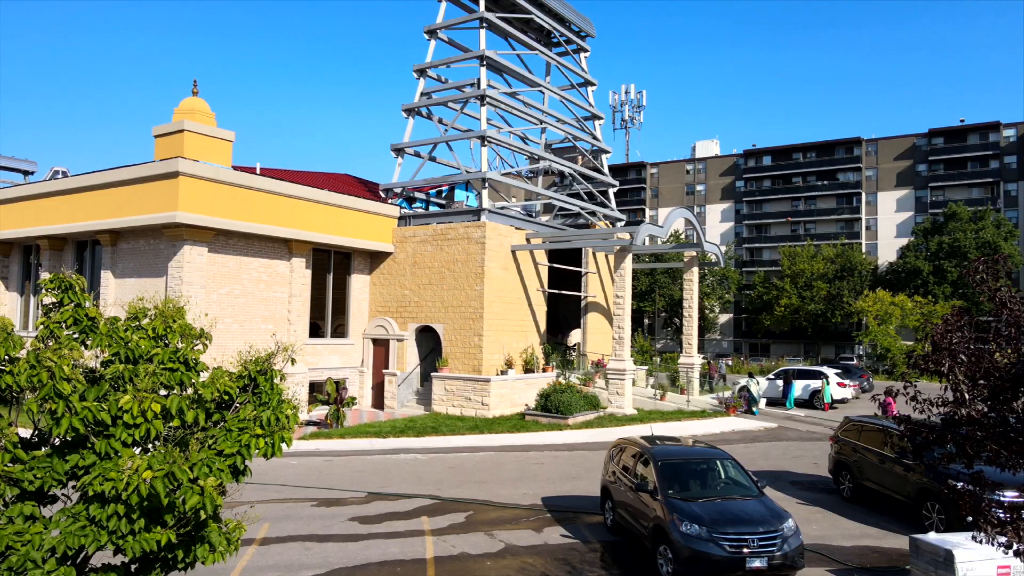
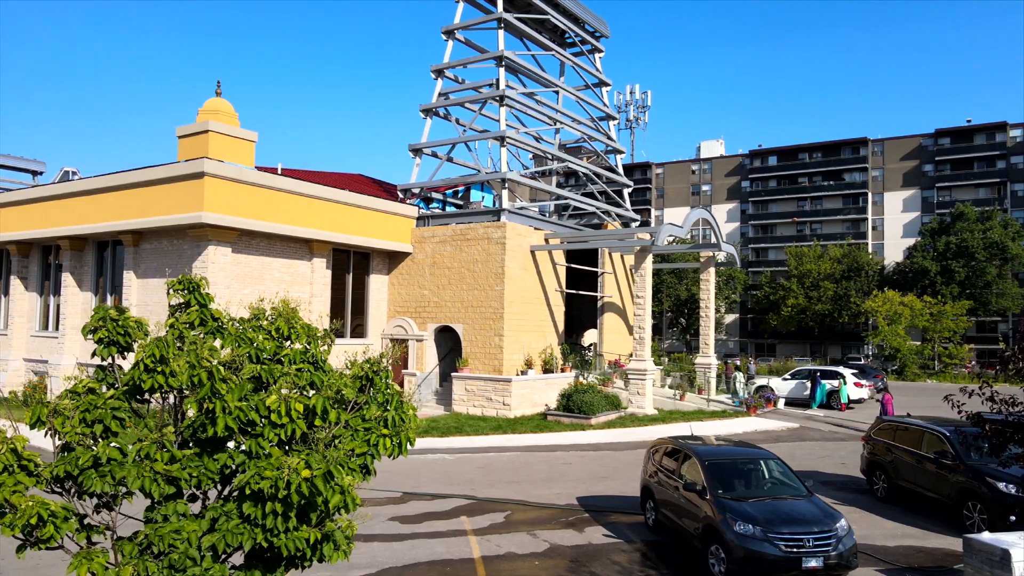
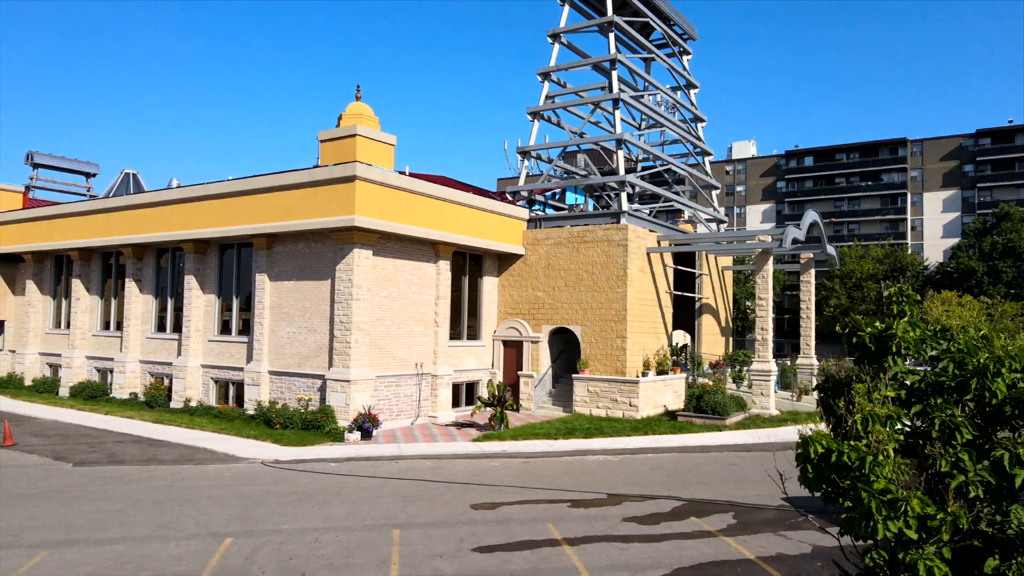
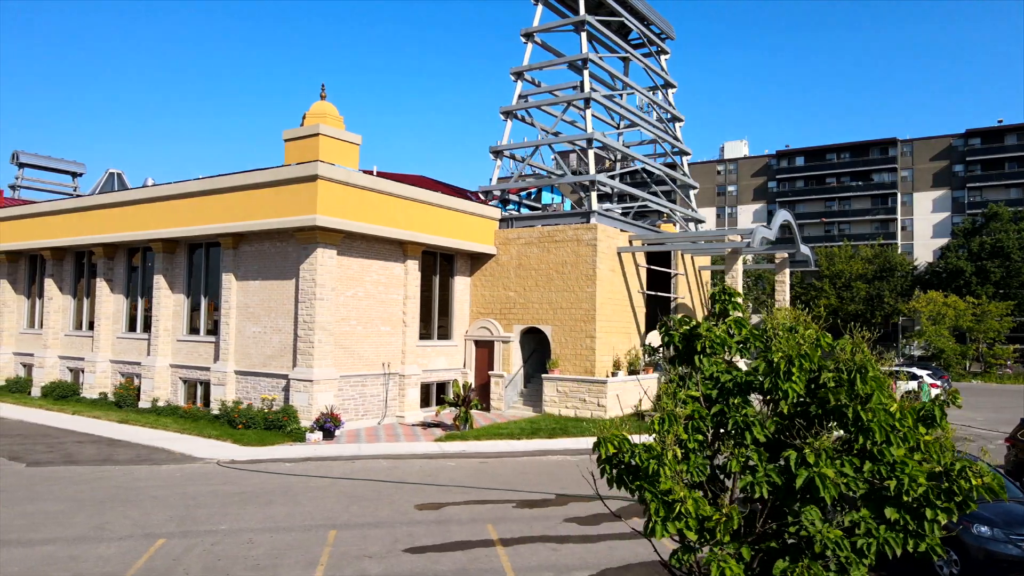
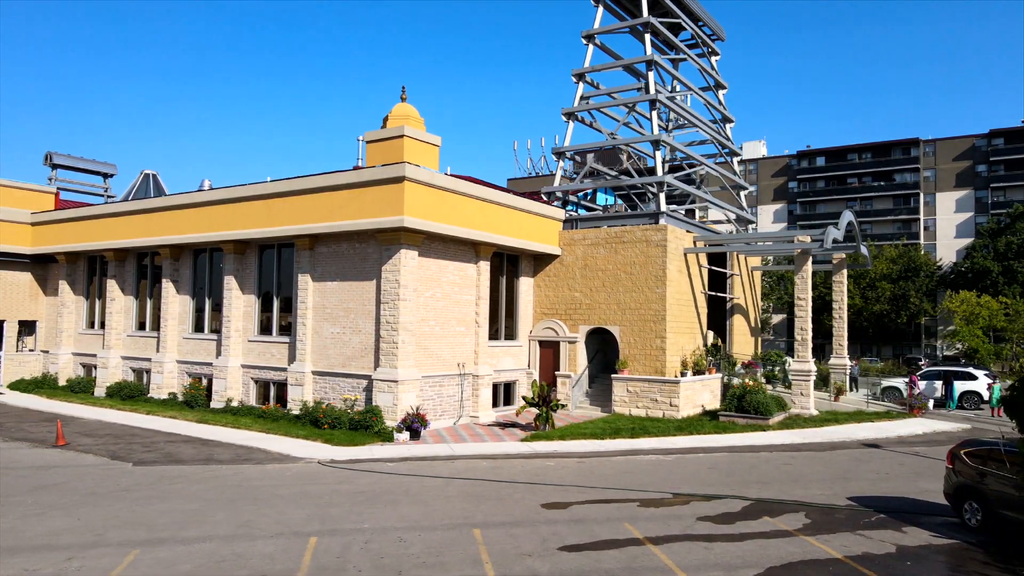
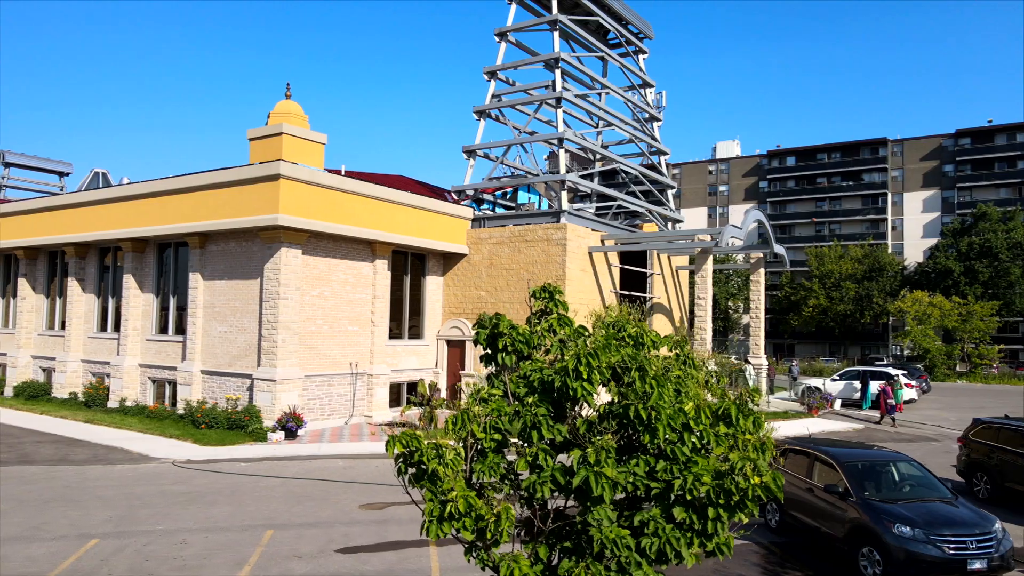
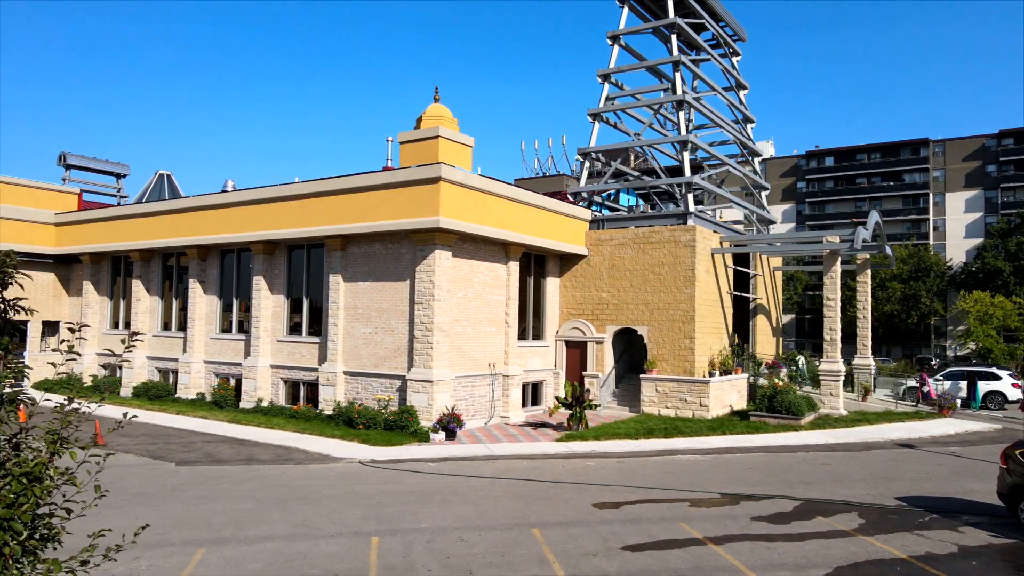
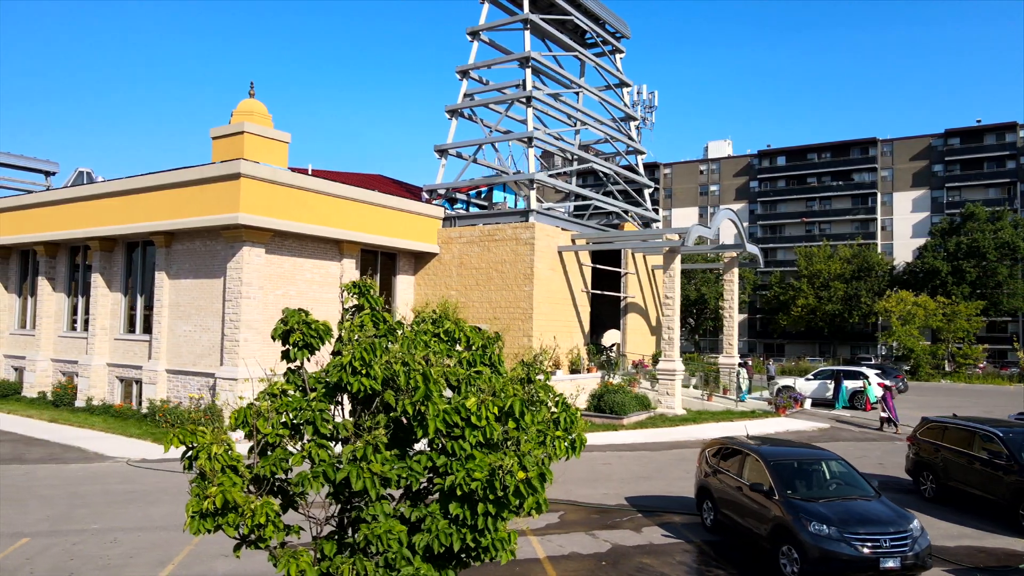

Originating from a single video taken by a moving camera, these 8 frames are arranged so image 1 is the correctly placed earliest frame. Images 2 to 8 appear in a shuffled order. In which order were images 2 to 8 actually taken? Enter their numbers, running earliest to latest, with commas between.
2, 8, 6, 4, 3, 5, 7
